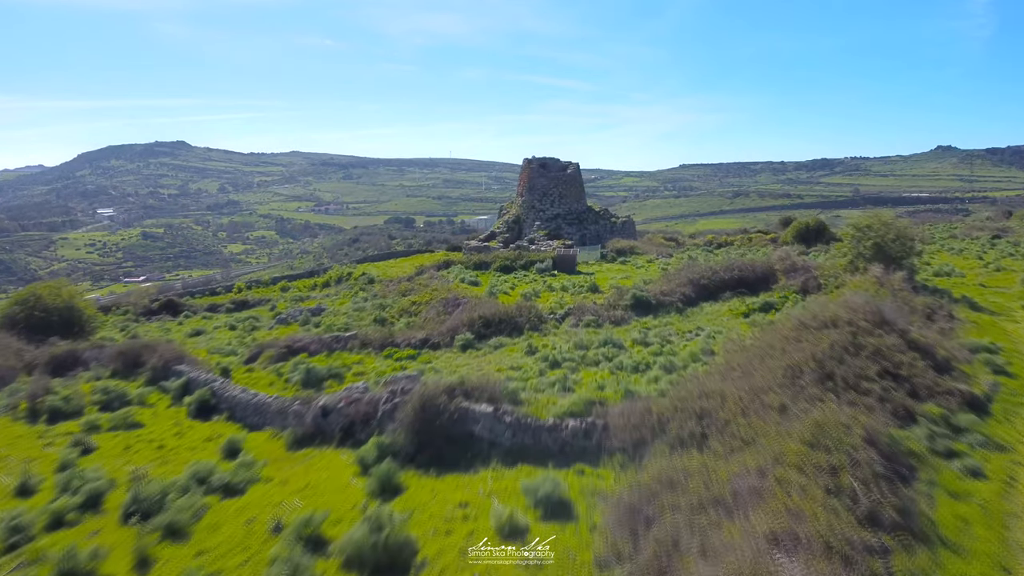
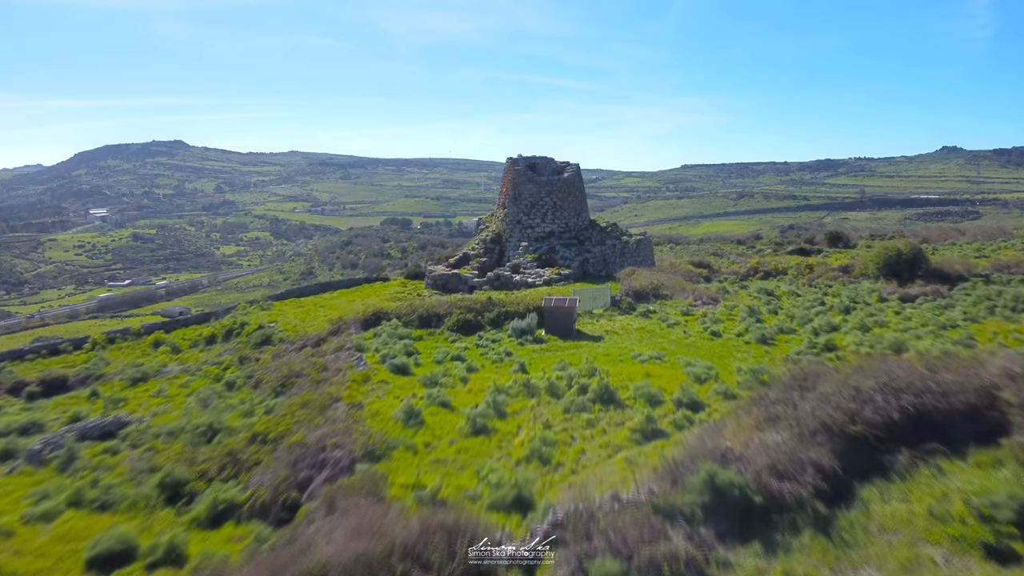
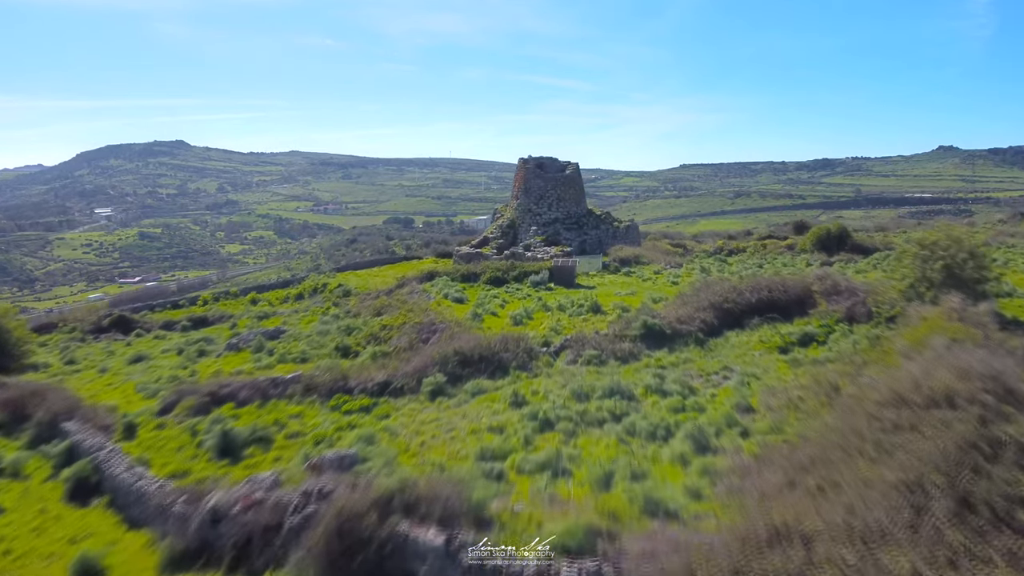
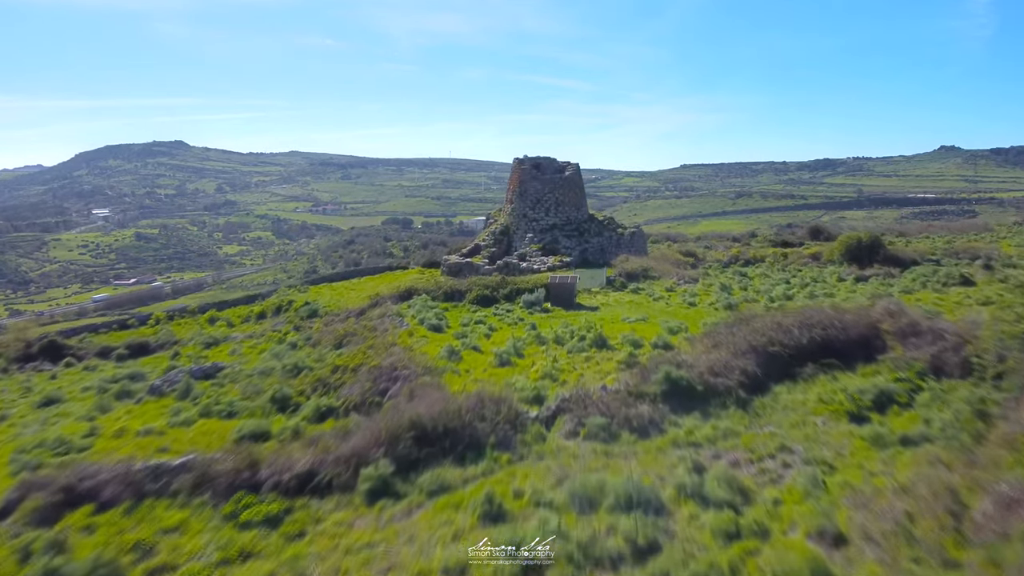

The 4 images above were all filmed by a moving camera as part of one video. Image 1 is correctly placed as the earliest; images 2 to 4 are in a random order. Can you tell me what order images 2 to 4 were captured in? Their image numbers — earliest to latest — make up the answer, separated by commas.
3, 4, 2
